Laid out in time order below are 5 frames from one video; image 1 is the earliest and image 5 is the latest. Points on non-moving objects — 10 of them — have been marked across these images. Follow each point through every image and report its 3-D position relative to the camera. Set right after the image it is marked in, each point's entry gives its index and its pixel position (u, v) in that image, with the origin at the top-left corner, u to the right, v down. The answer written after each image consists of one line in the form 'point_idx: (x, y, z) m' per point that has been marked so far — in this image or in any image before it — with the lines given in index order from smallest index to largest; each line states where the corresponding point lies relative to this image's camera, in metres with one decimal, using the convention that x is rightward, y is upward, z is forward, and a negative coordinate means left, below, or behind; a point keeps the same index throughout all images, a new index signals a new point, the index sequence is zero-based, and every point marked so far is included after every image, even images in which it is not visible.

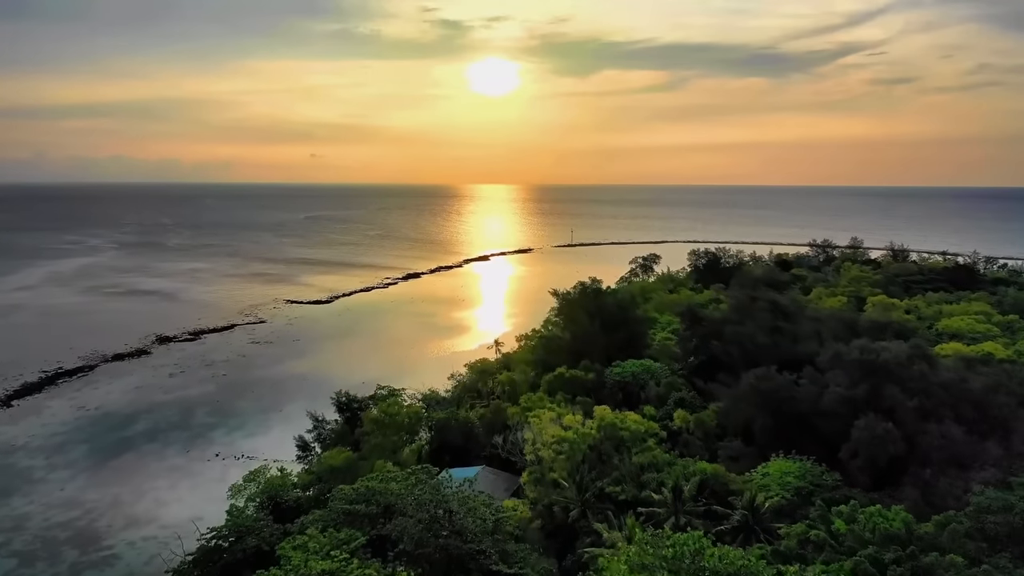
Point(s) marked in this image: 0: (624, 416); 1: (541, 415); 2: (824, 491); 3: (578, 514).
0: (+2.8, -3.2, +15.4) m
1: (+0.8, -3.5, +16.6) m
2: (+6.0, -3.9, +11.9) m
3: (+1.4, -4.7, +12.9) m
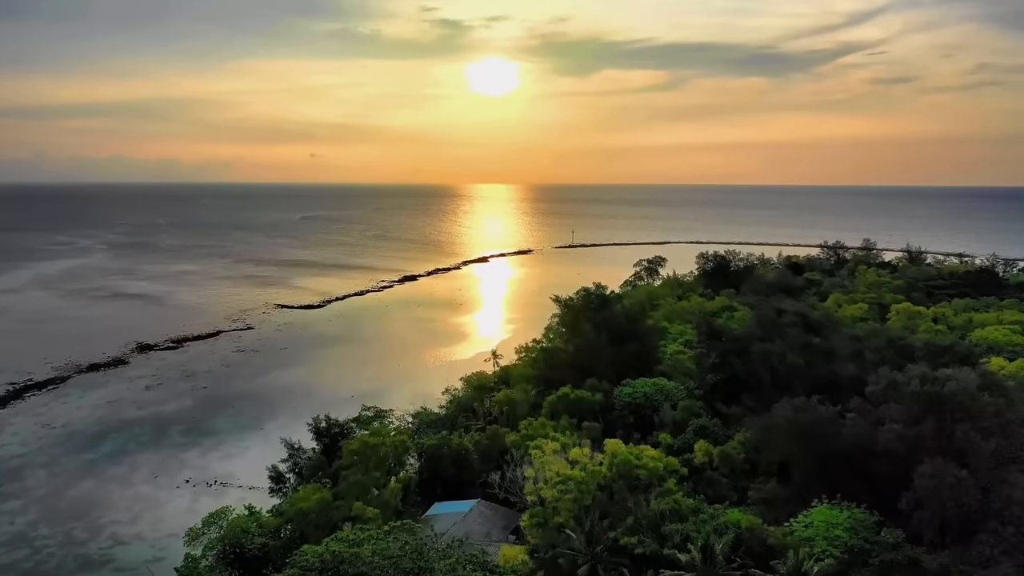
0: (+2.8, -3.6, +13.4) m
1: (+0.7, -3.8, +14.6) m
2: (+6.0, -4.3, +9.9) m
3: (+1.3, -5.1, +10.9) m
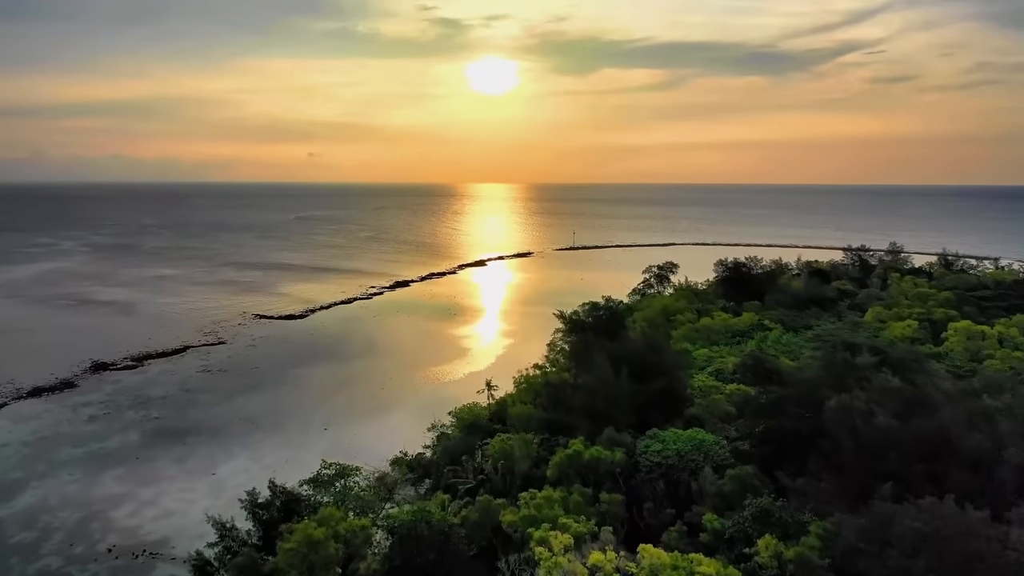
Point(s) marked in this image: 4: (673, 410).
0: (+2.7, -4.2, +9.6) m
1: (+0.7, -4.4, +10.8) m
2: (+6.0, -4.9, +6.1) m
3: (+1.3, -5.7, +7.1) m
4: (+4.4, -3.3, +16.6) m
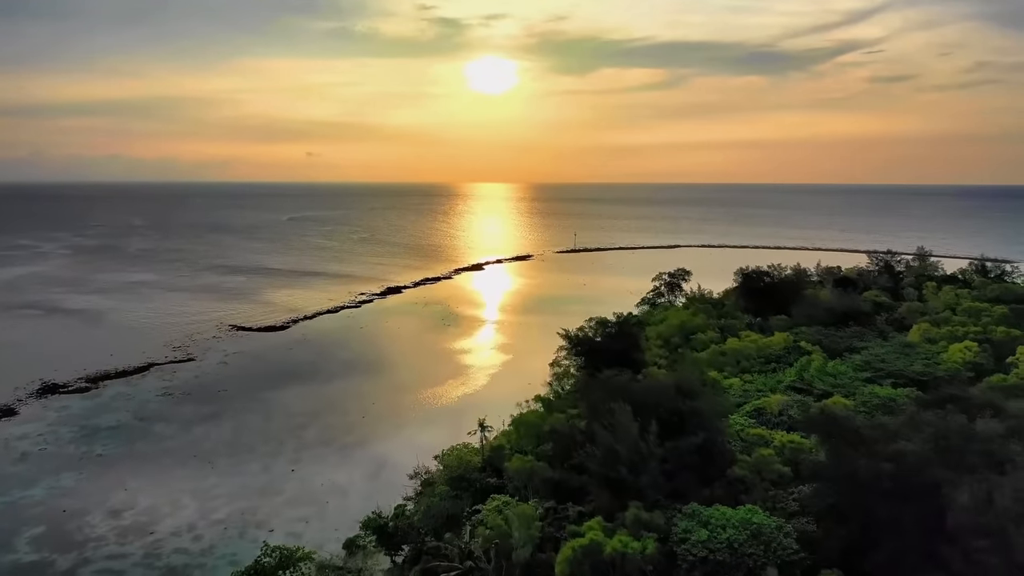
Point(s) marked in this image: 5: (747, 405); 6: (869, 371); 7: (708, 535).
0: (+2.7, -4.9, +6.2) m
1: (+0.6, -5.1, +7.4) m
2: (+5.9, -5.6, +2.7) m
3: (+1.2, -6.3, +3.7) m
4: (+4.3, -4.0, +13.2) m
5: (+6.4, -3.1, +16.8) m
6: (+11.1, -2.6, +19.0) m
7: (+3.4, -4.3, +10.6) m
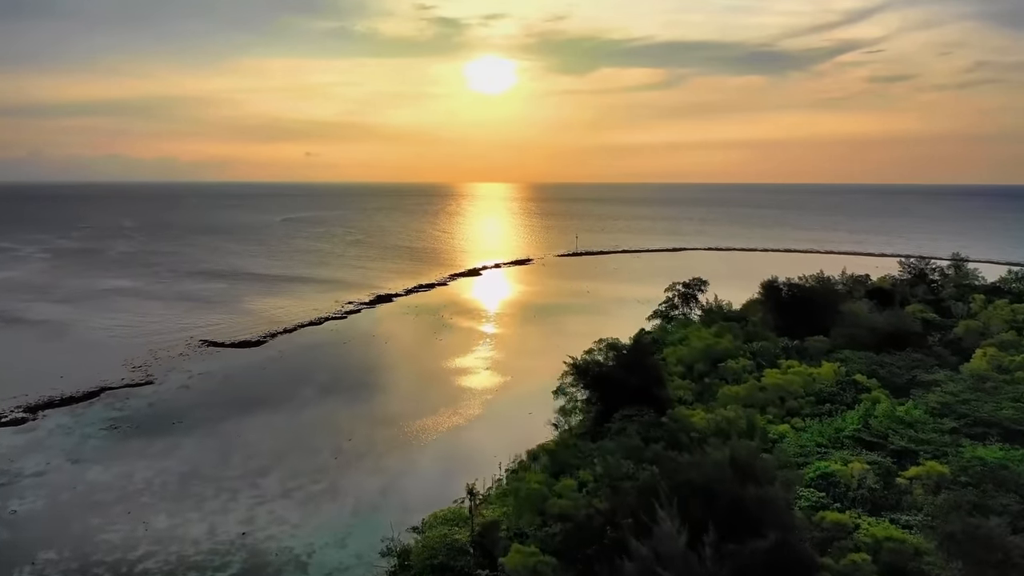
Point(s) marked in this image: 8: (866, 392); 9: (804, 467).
0: (+2.6, -5.5, +2.5) m
1: (+0.6, -5.8, +3.7) m
2: (+5.9, -6.2, -1.0) m
3: (+1.2, -7.0, 0.0) m
4: (+4.3, -4.6, +9.5) m
5: (+6.3, -3.8, +13.1) m
6: (+11.1, -3.3, +15.3) m
7: (+3.3, -4.9, +6.9) m
8: (+10.4, -3.0, +17.9) m
9: (+6.4, -3.9, +13.3) m
